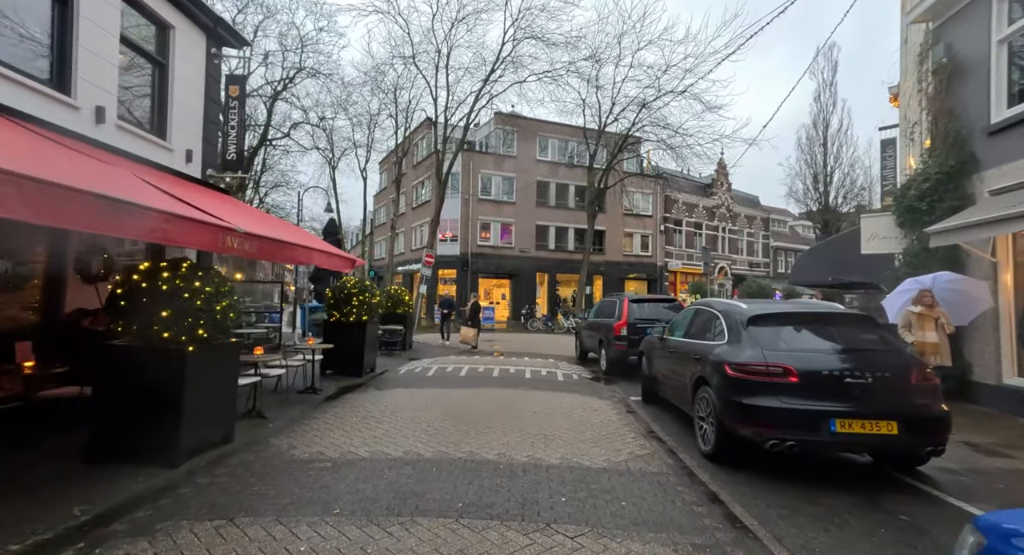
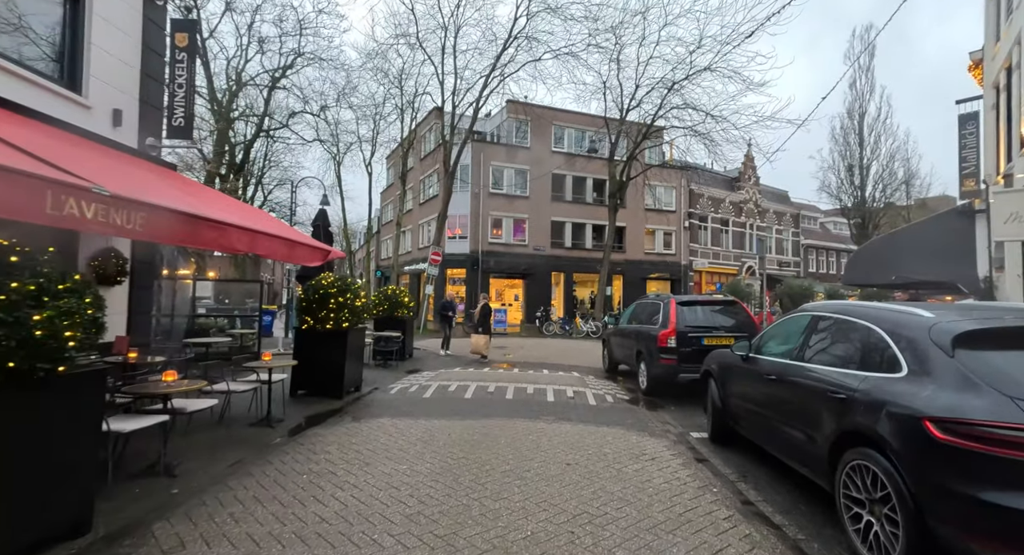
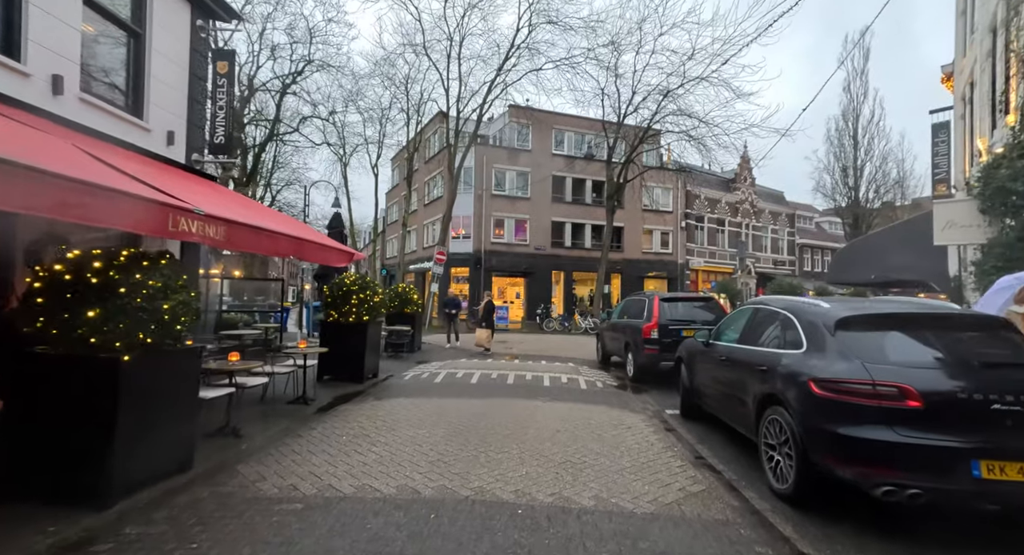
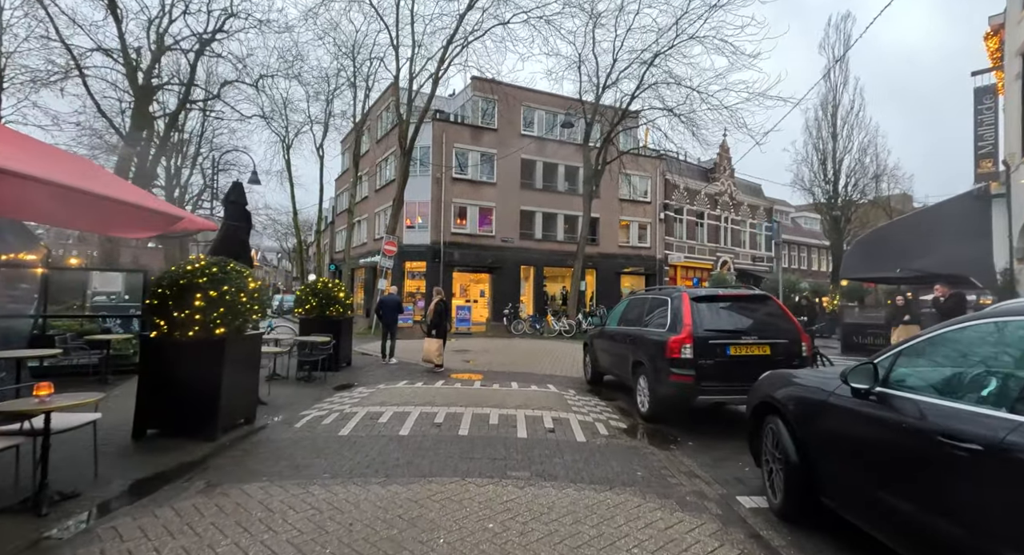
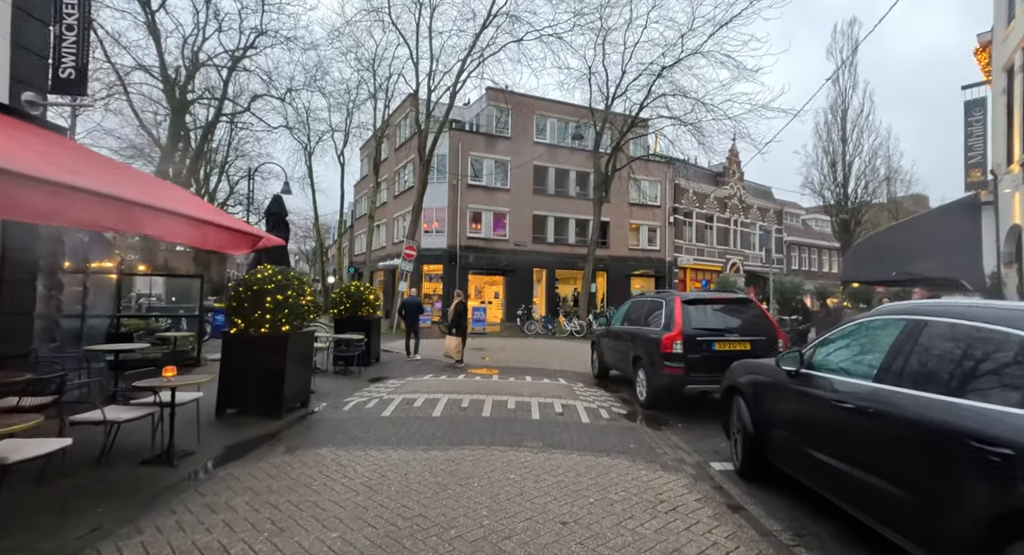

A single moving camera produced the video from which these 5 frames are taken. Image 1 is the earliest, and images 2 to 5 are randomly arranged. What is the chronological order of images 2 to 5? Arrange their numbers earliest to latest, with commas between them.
3, 2, 5, 4
